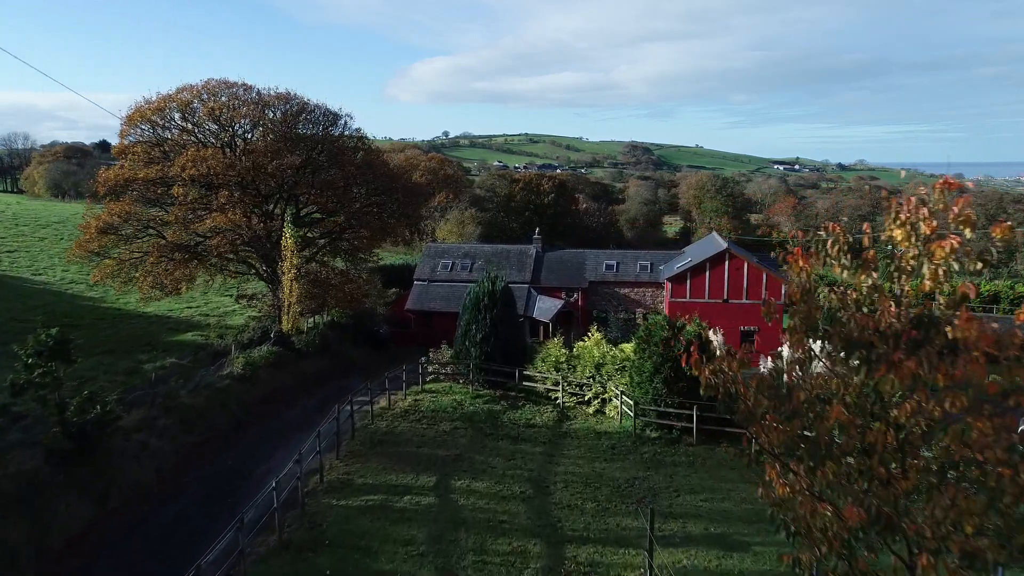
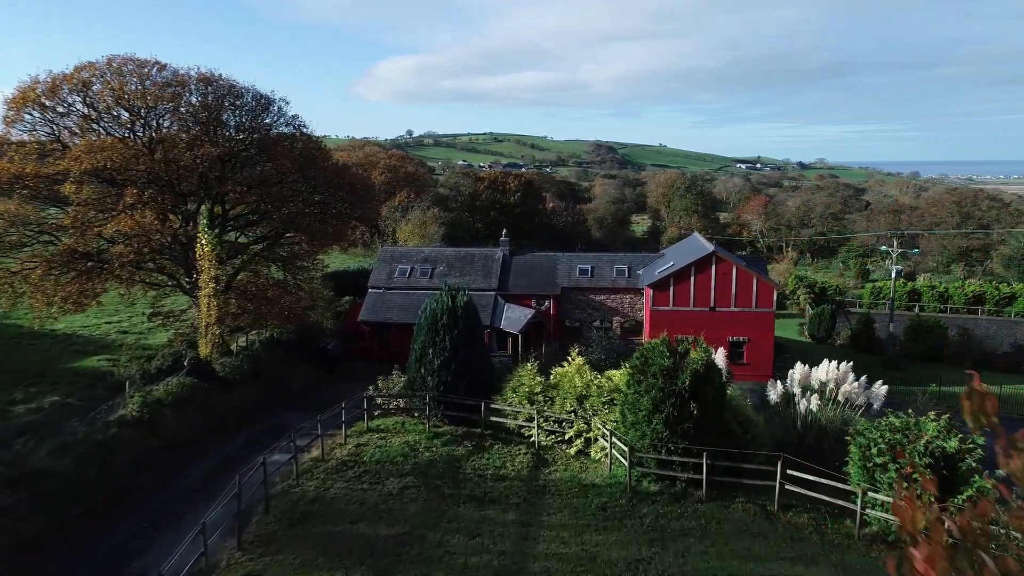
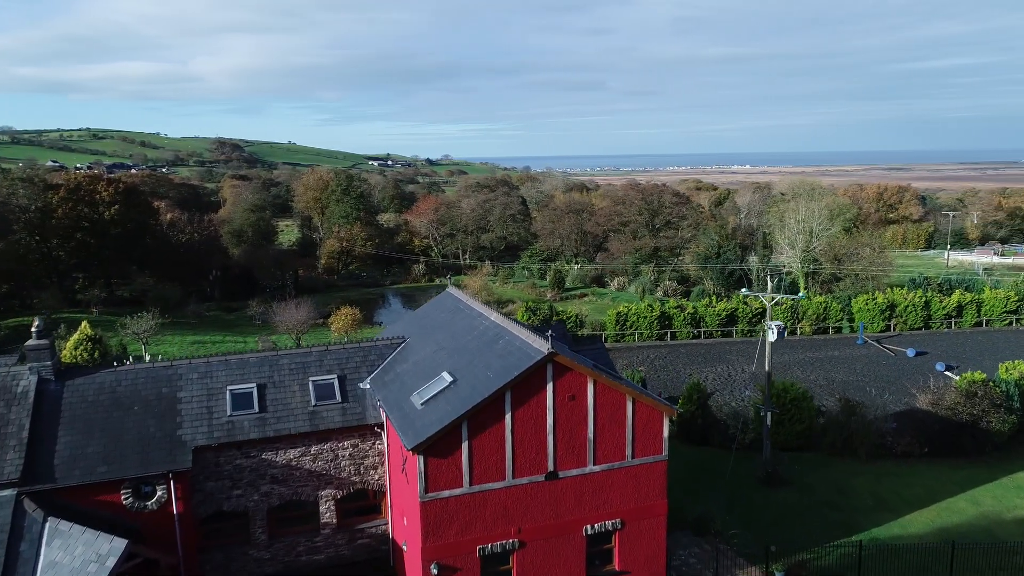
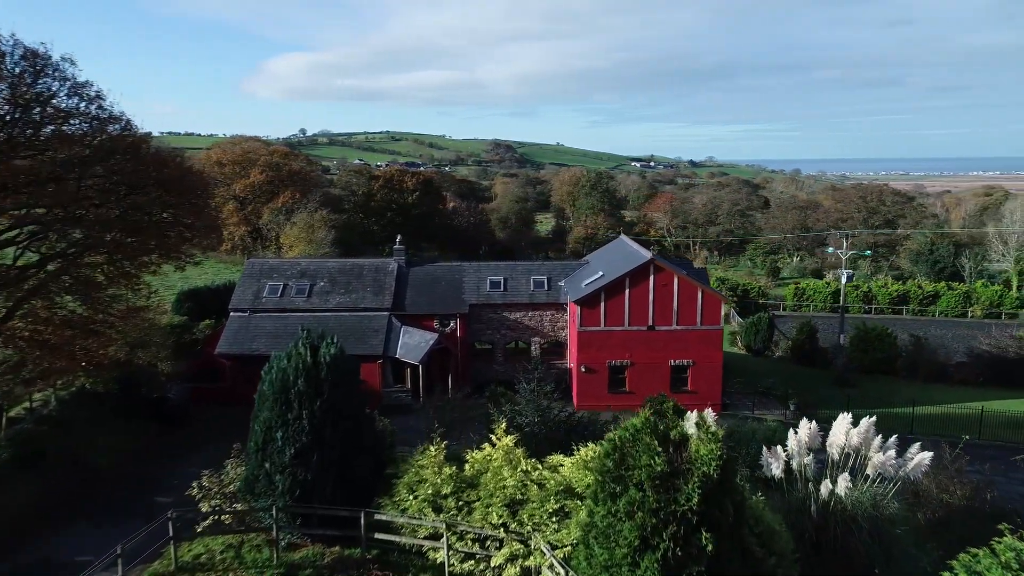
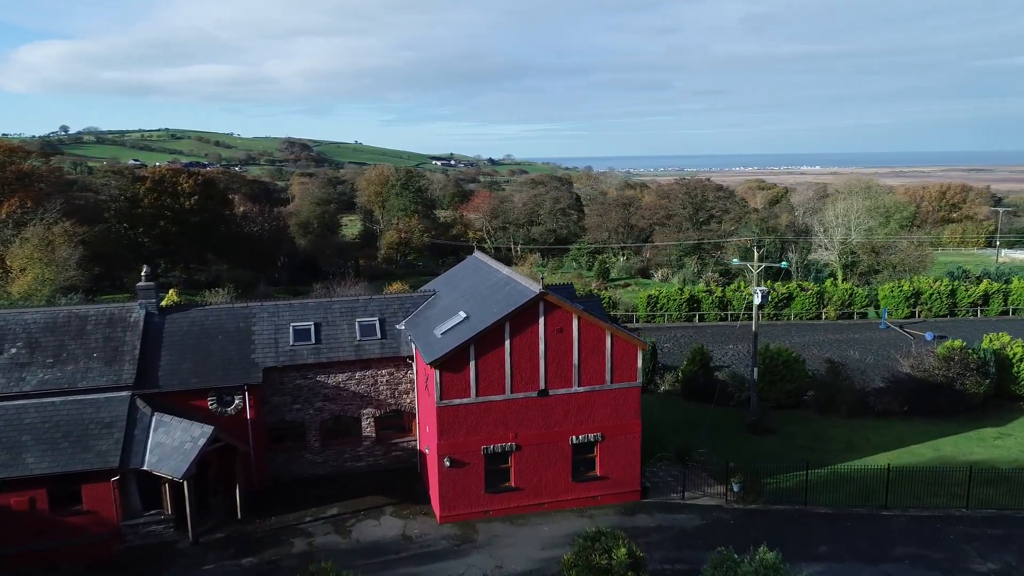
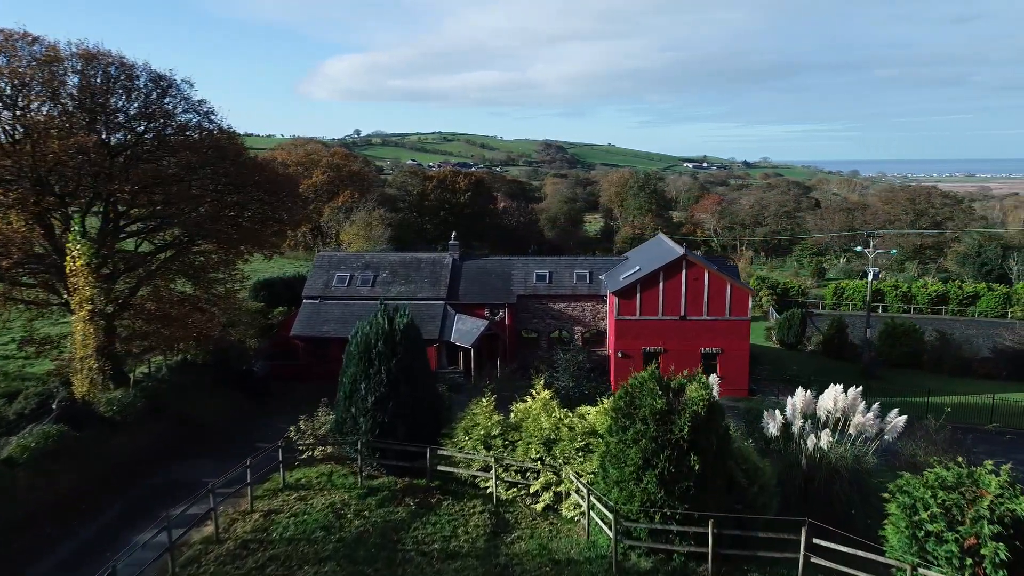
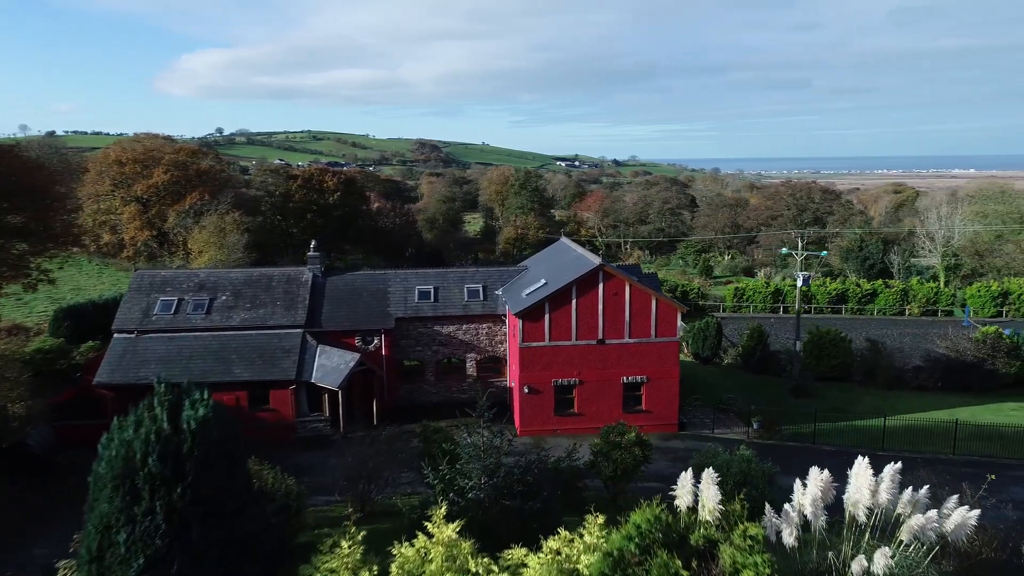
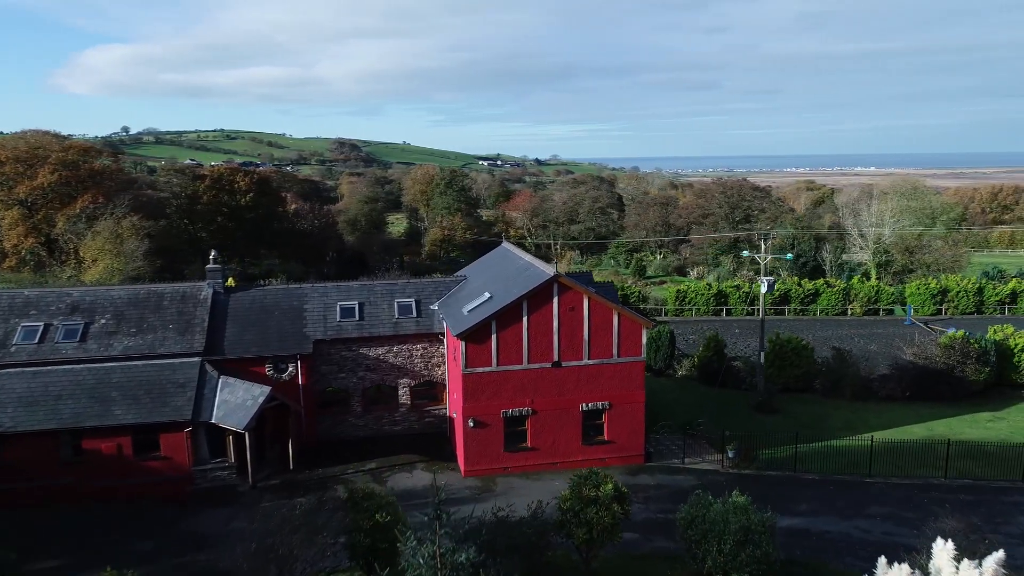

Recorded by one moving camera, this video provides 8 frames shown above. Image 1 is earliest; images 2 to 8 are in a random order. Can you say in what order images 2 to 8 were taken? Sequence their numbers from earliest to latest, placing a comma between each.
2, 6, 4, 7, 8, 5, 3
